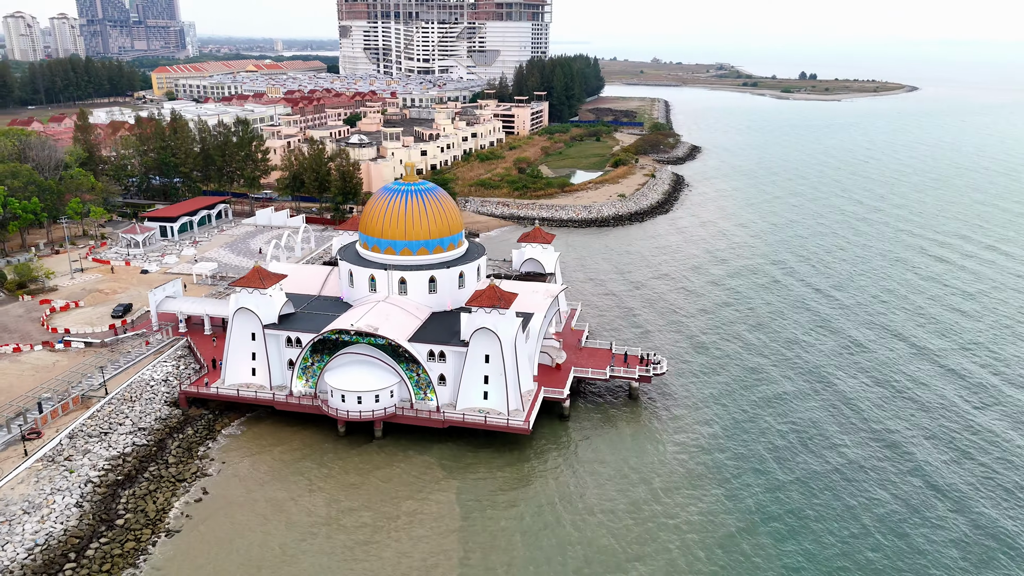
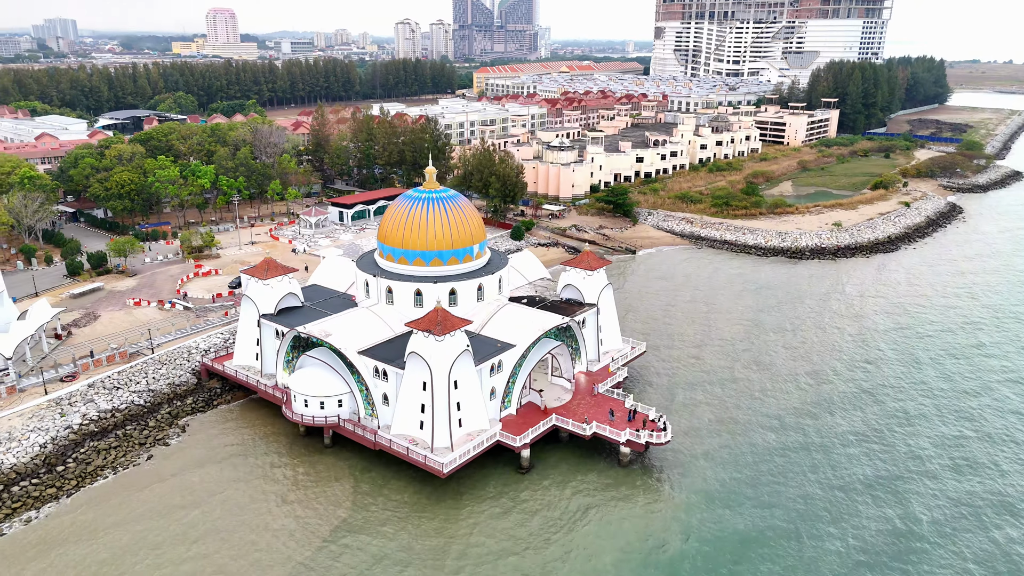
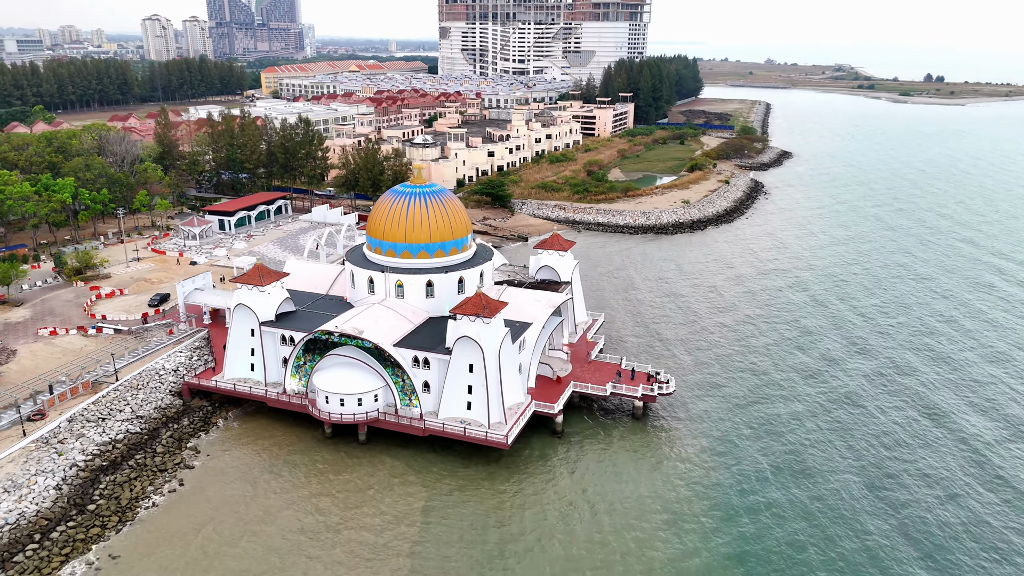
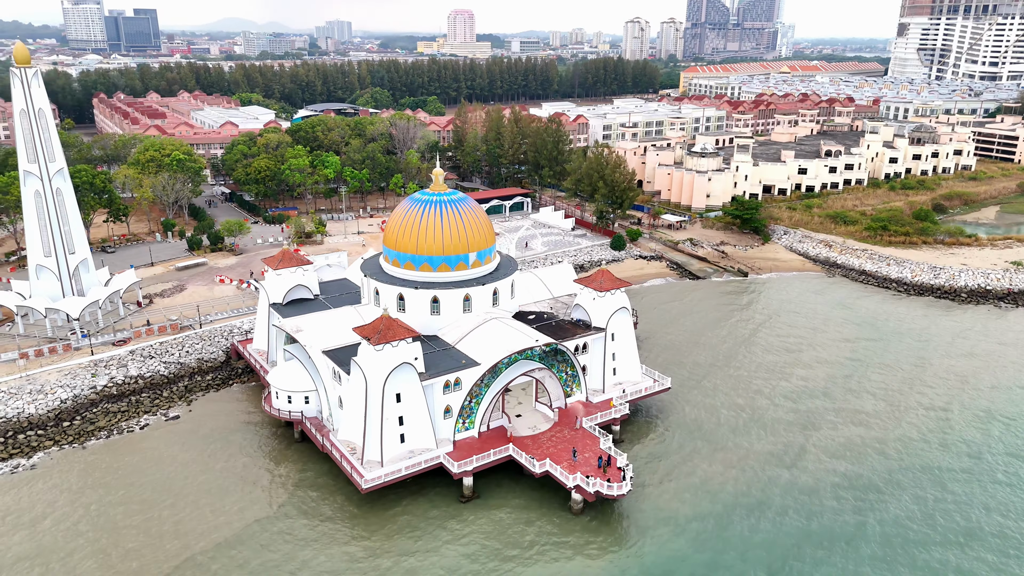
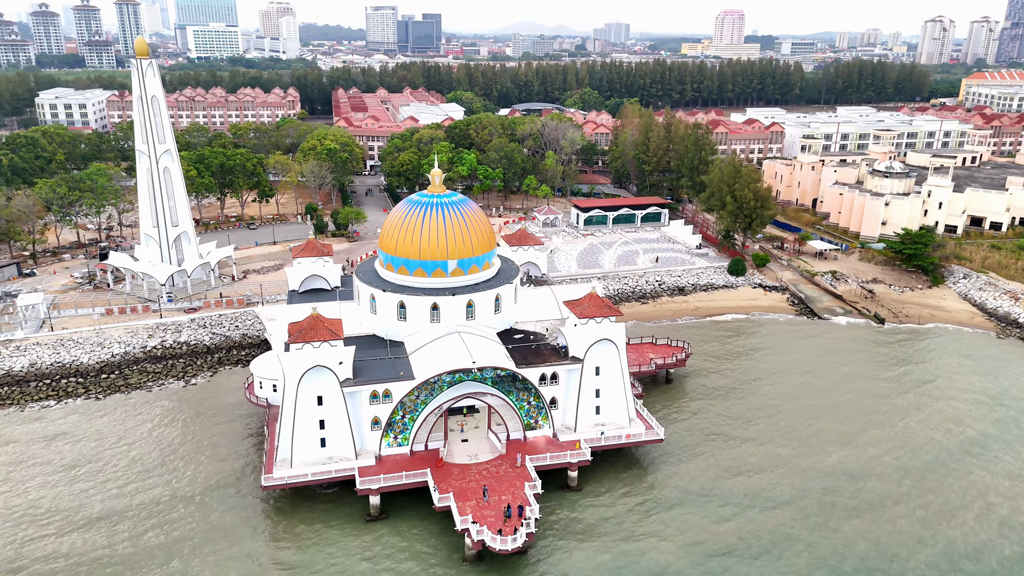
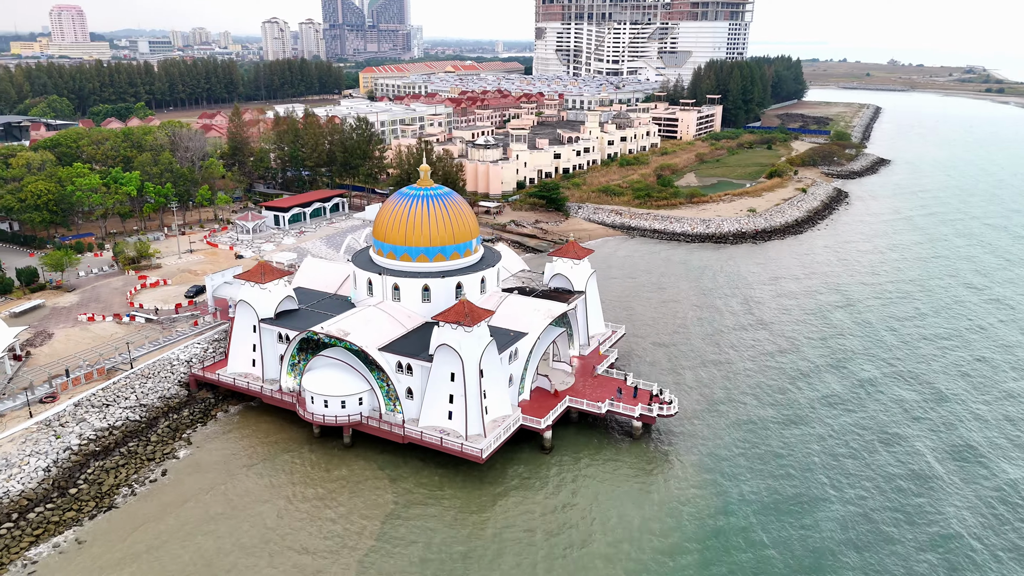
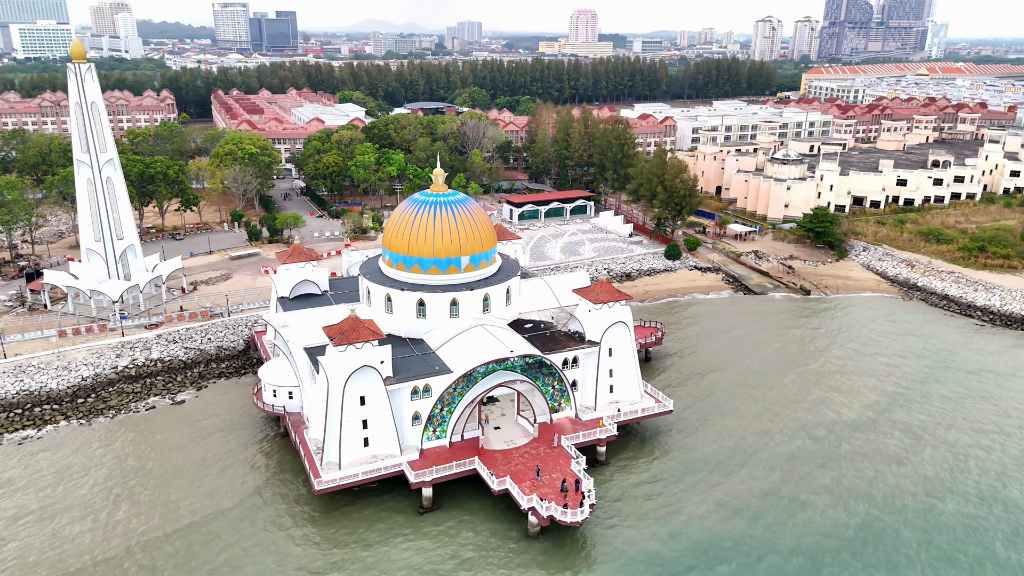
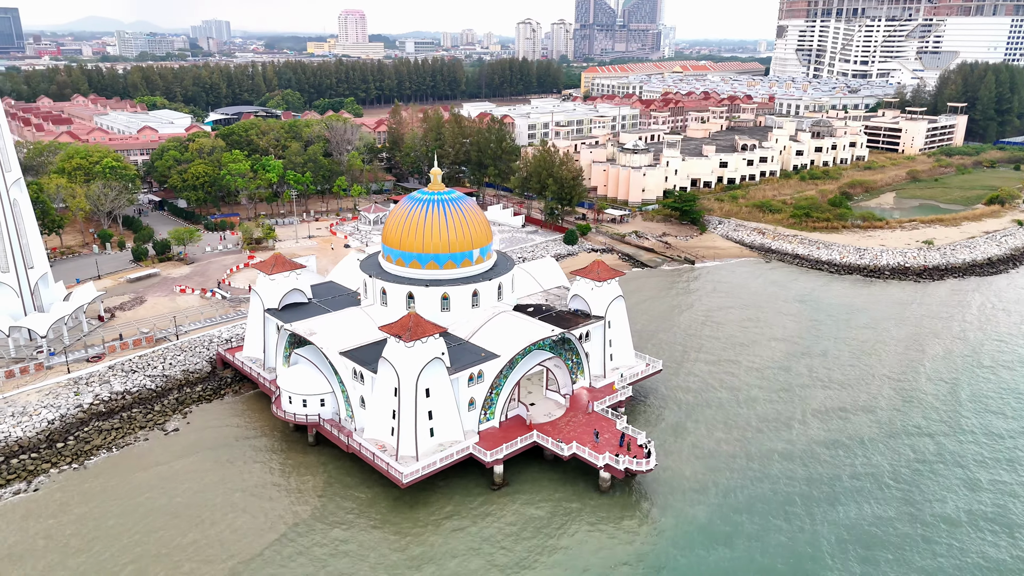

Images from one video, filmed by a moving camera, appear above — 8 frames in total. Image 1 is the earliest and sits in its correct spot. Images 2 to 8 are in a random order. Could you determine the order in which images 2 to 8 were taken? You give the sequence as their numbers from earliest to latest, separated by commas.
3, 6, 2, 8, 4, 7, 5
